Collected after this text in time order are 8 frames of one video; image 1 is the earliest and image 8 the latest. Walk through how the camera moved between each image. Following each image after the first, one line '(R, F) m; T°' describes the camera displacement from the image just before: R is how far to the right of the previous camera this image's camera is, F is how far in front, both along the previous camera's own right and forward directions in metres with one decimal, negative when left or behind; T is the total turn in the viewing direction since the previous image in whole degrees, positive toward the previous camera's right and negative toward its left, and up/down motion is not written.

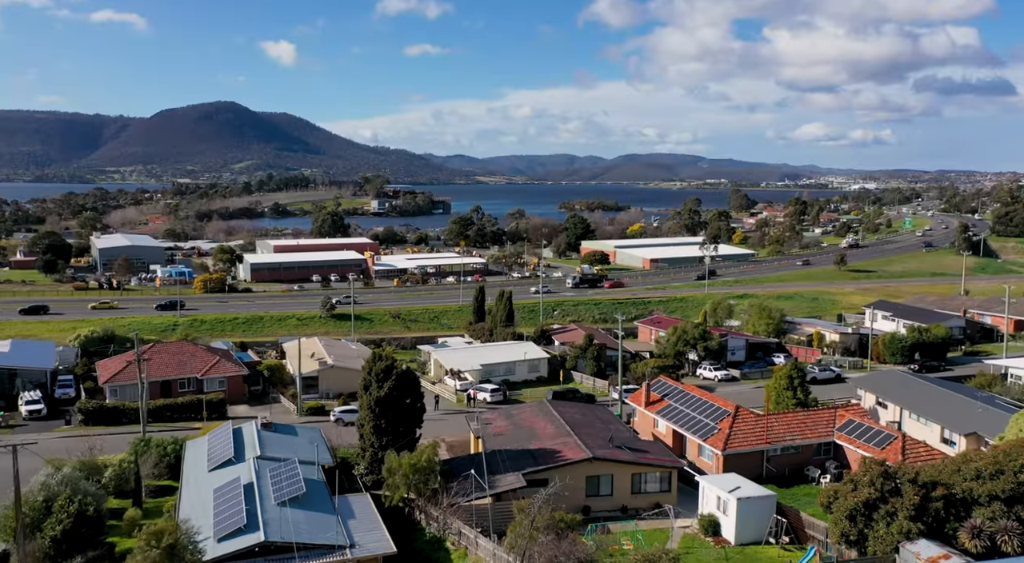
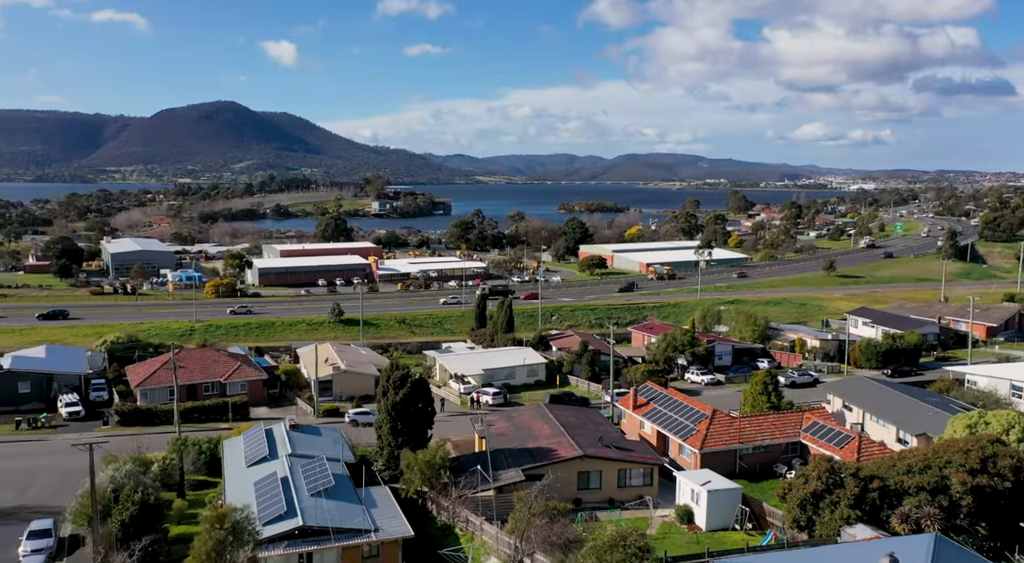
(0.0, -0.8) m; 0°
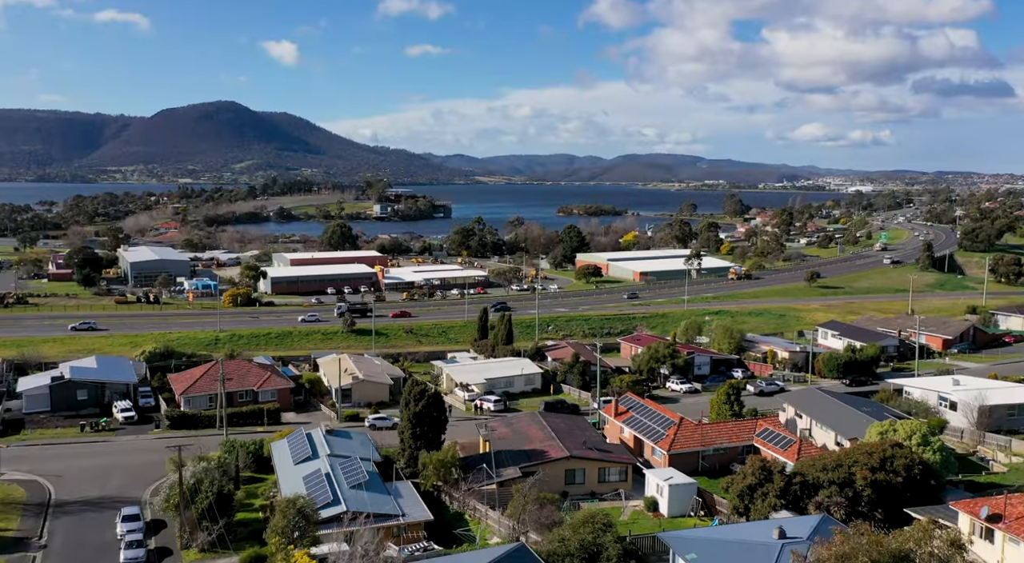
(0.0, -1.5) m; 0°
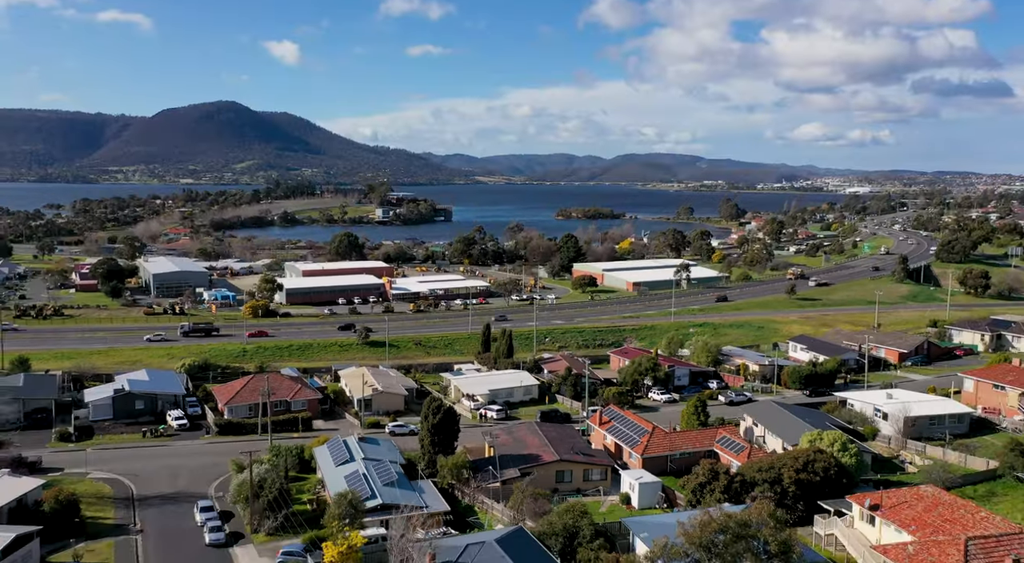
(0.0, -1.8) m; 0°
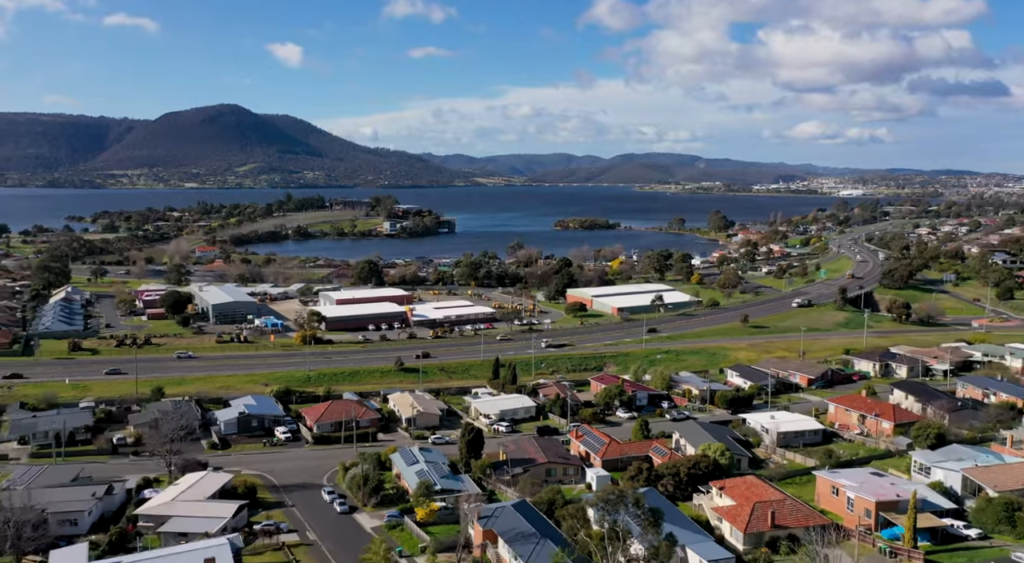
(-0.1, -5.8) m; 0°
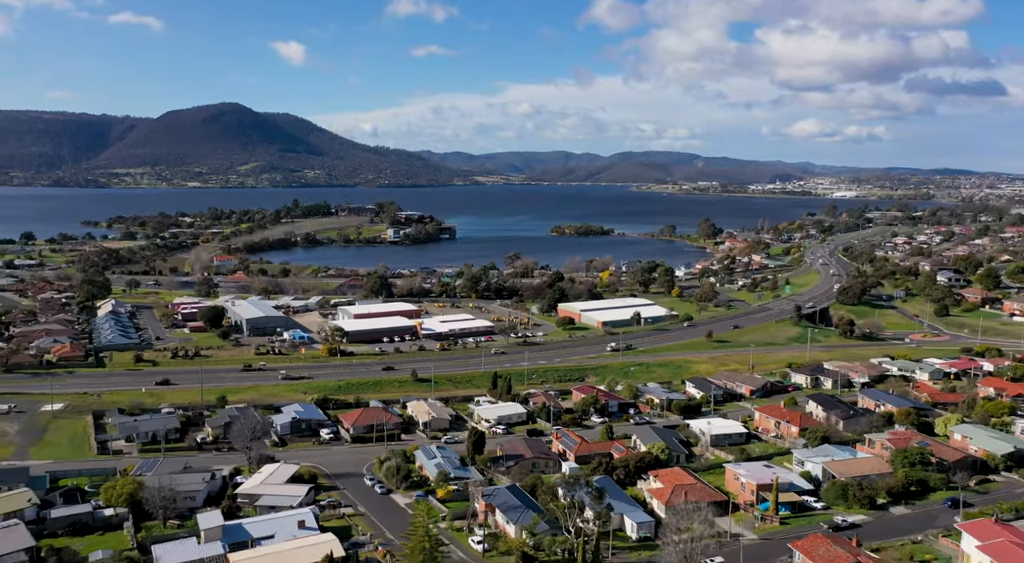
(+0.1, -5.2) m; 0°
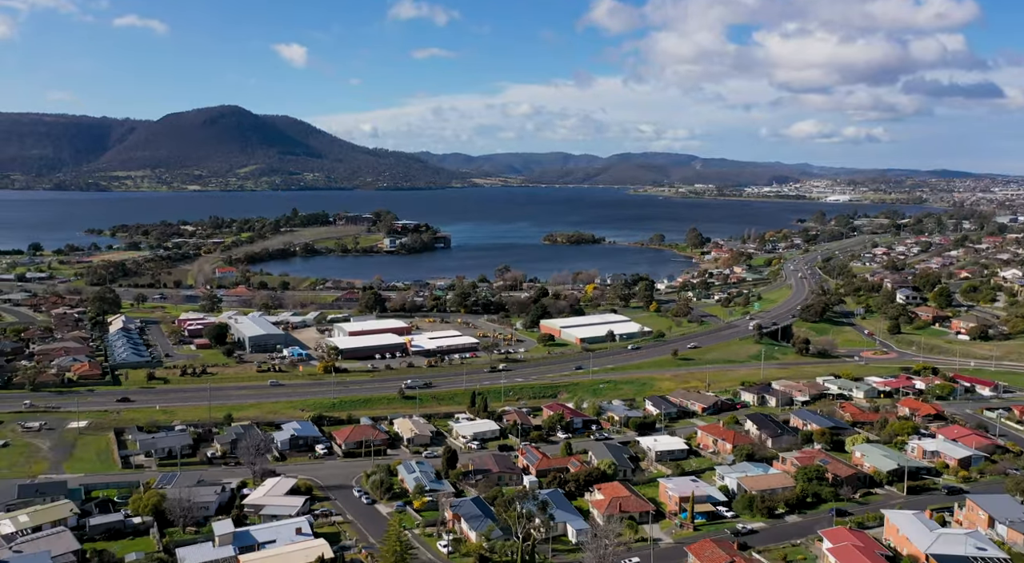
(+0.8, -3.3) m; 0°
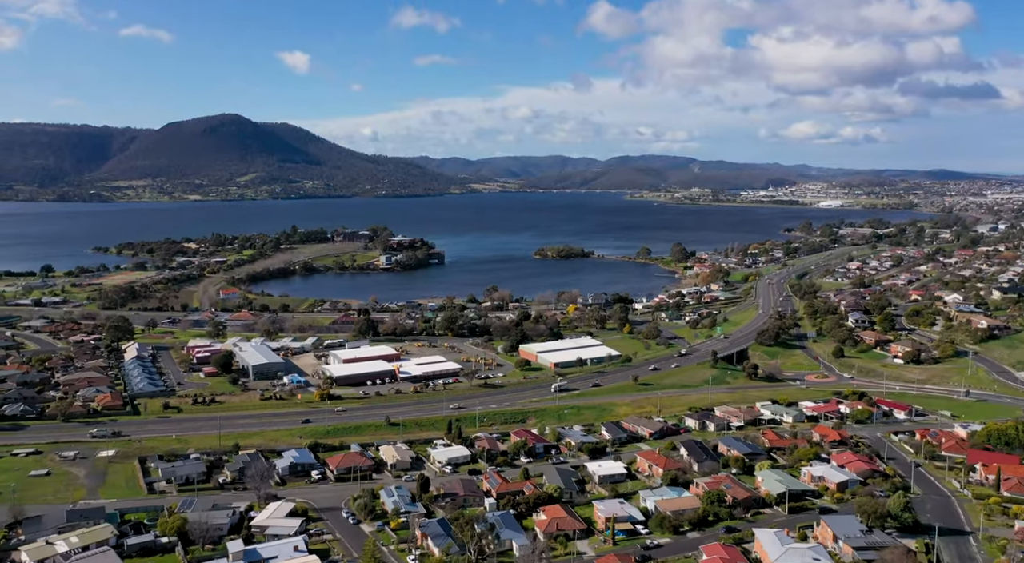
(+1.2, -4.7) m; 0°
